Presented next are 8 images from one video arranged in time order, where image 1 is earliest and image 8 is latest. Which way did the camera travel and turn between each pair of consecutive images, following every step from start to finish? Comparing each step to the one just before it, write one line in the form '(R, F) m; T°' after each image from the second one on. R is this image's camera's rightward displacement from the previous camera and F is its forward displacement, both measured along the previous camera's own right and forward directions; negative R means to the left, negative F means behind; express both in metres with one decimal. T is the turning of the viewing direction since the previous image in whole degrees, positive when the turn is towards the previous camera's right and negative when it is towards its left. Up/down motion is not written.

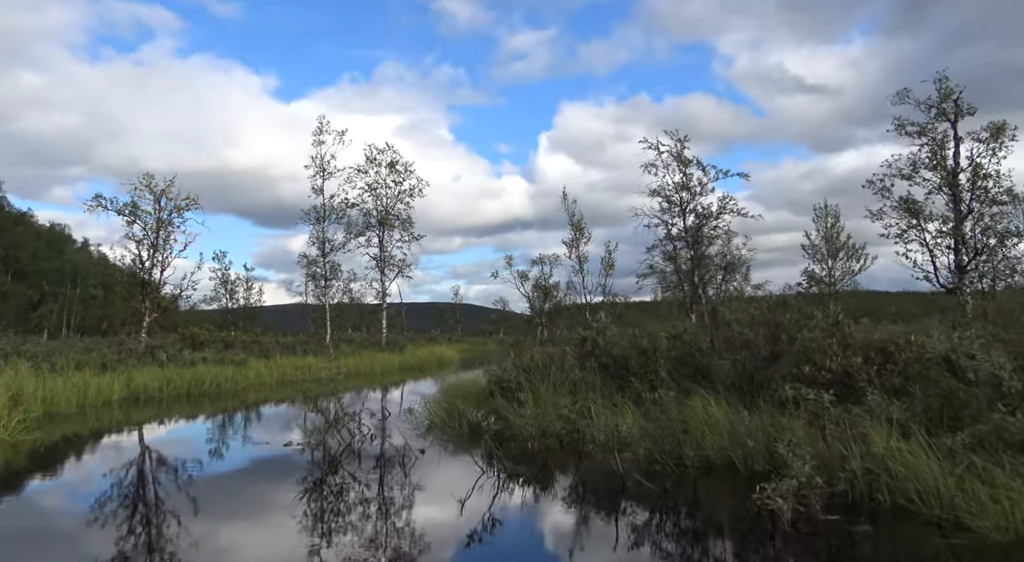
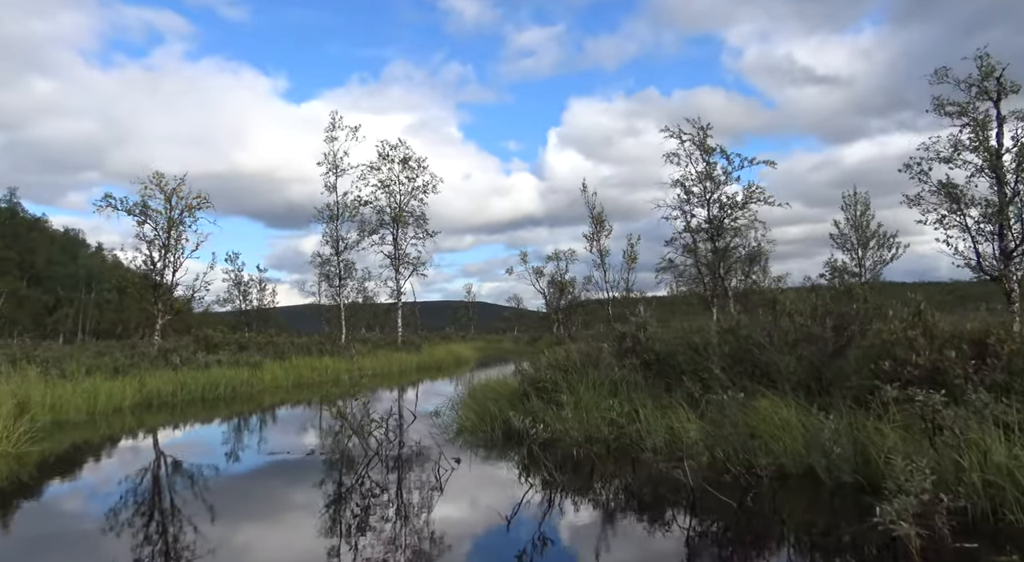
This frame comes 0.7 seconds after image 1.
(-0.3, +0.7) m; -1°
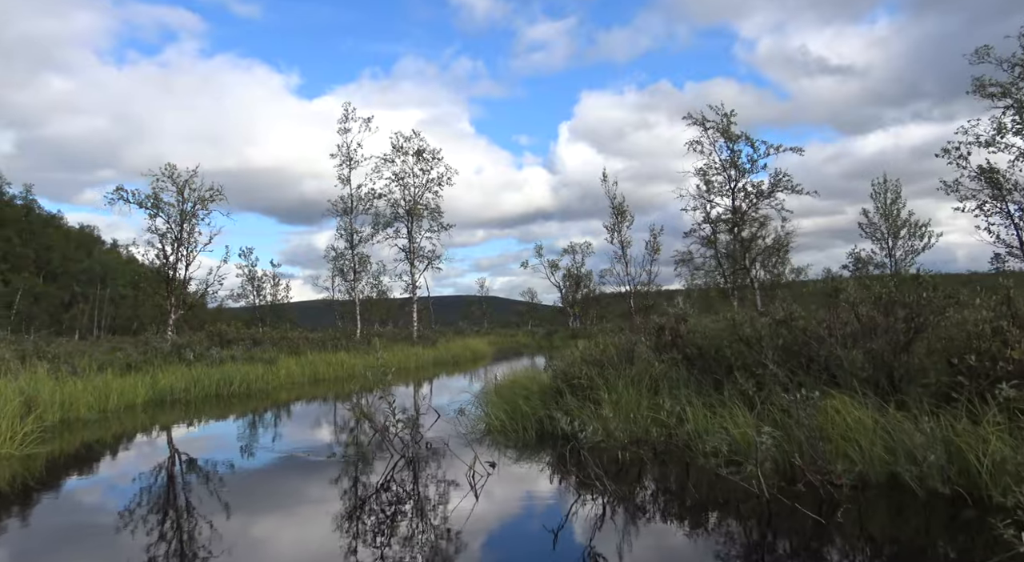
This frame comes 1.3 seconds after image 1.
(-0.2, +0.6) m; -1°
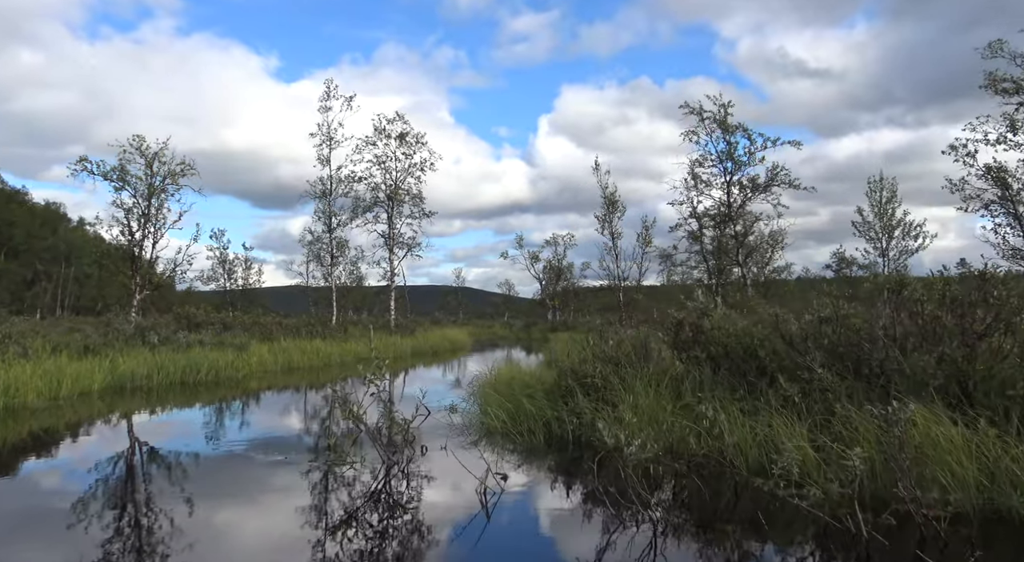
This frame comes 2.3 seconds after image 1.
(-0.3, +1.0) m; +2°
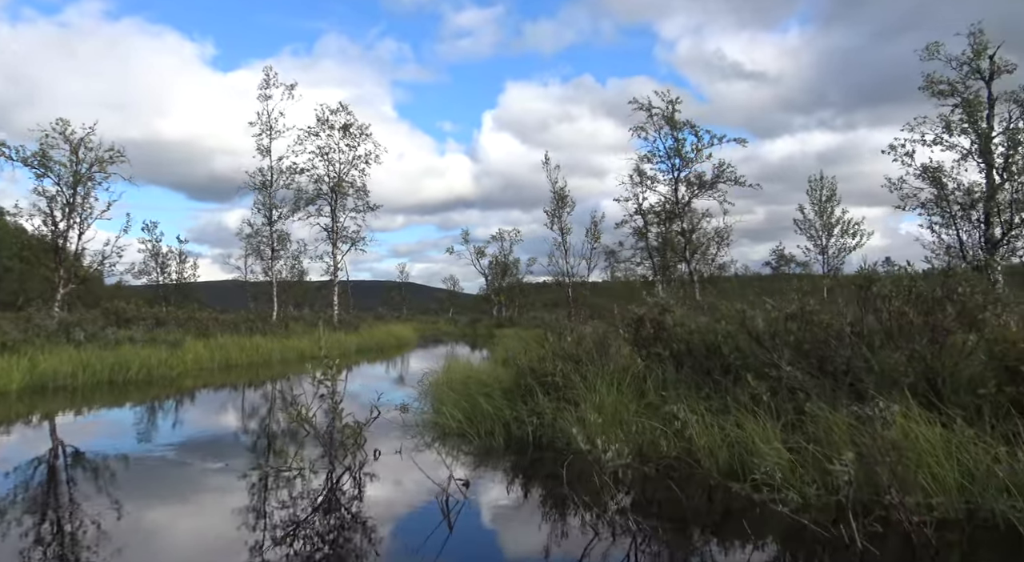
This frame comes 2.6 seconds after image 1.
(-0.1, +0.3) m; +5°
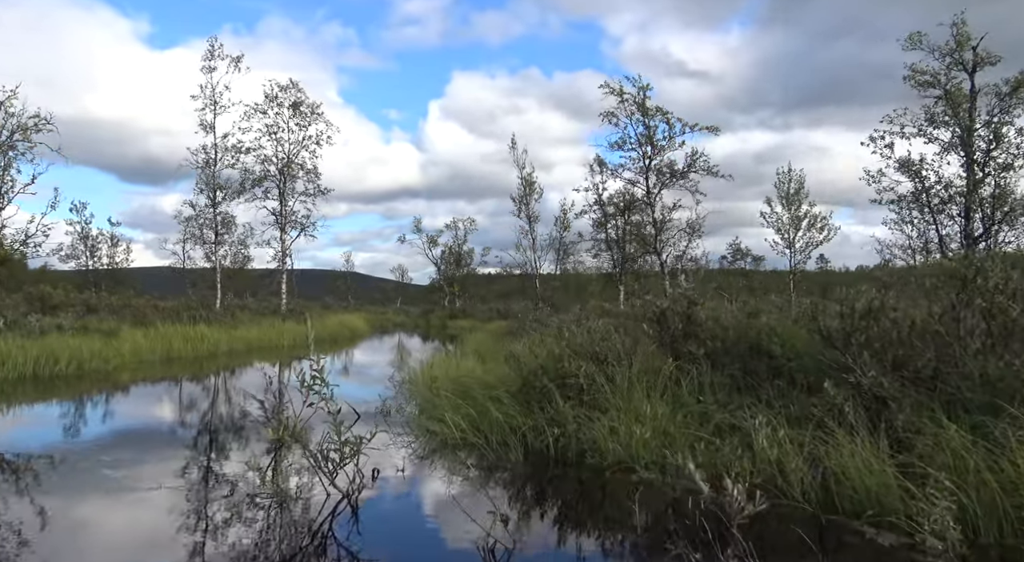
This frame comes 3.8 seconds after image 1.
(-0.6, +1.1) m; +4°
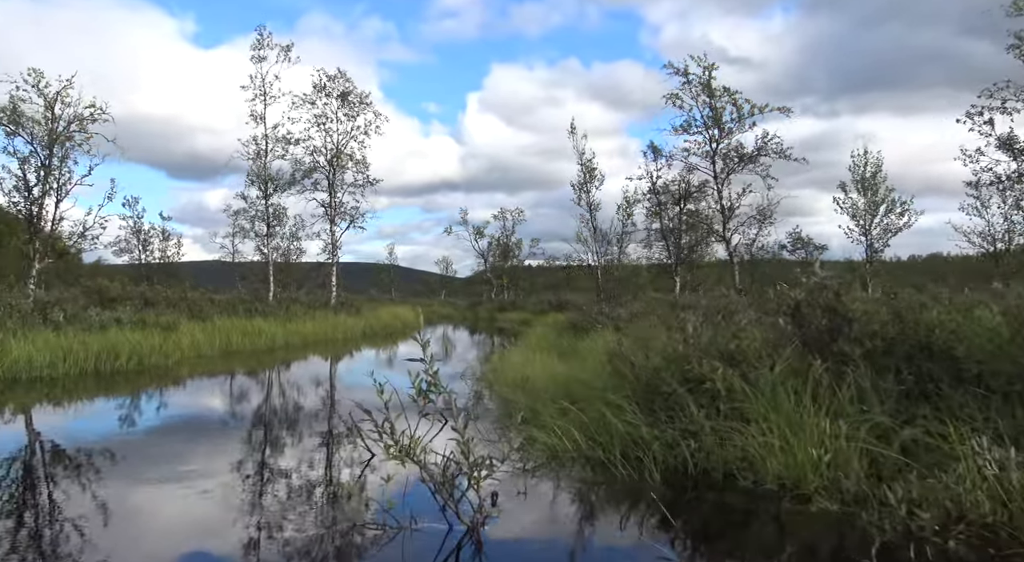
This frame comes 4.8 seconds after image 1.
(-0.6, +0.8) m; -3°
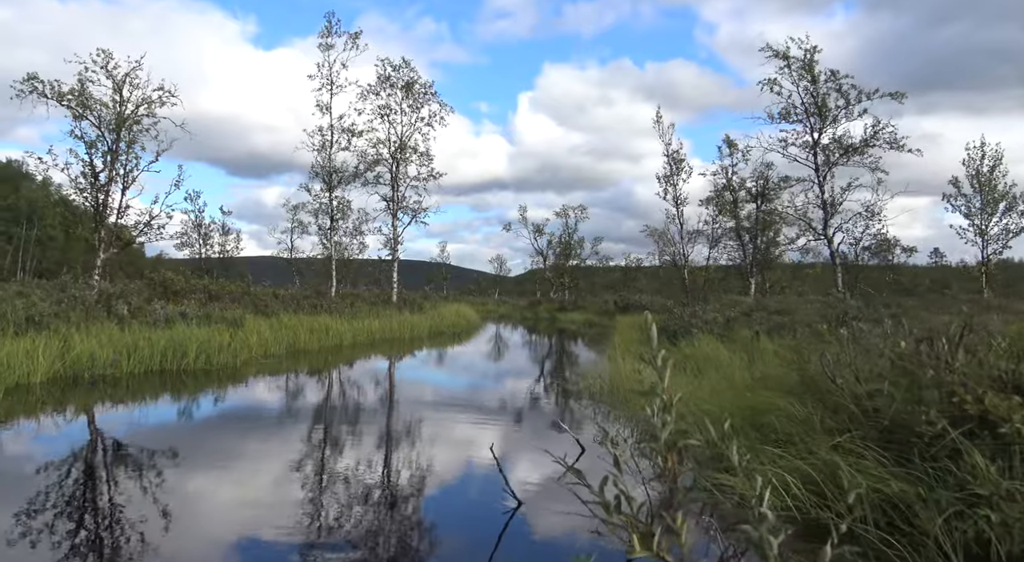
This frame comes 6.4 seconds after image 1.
(-0.9, +1.4) m; -4°
